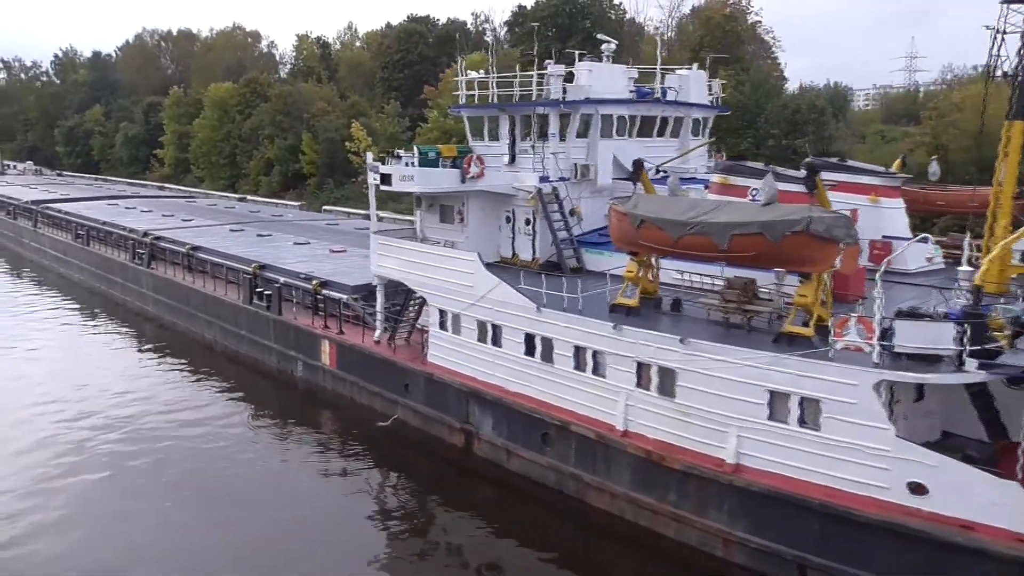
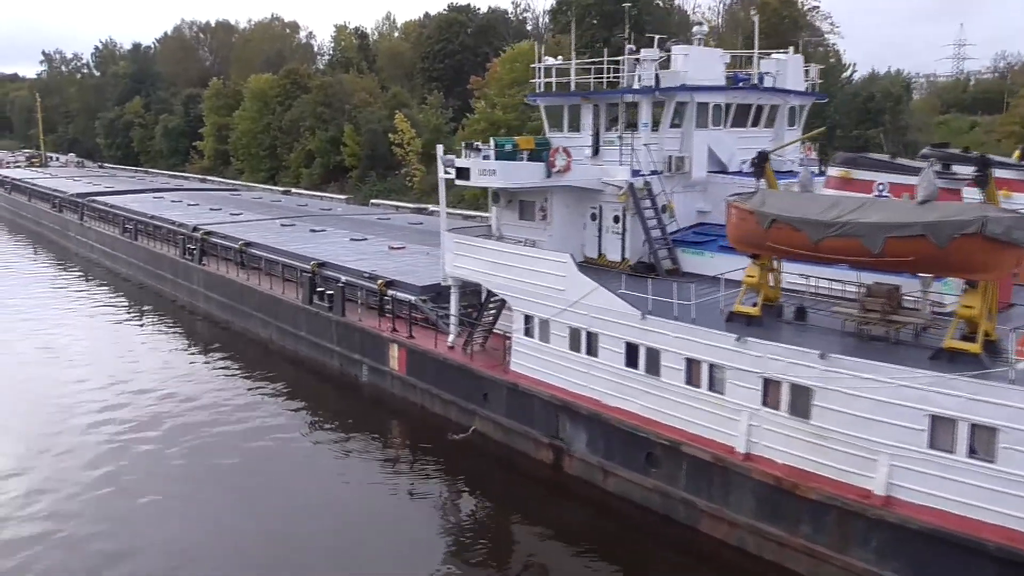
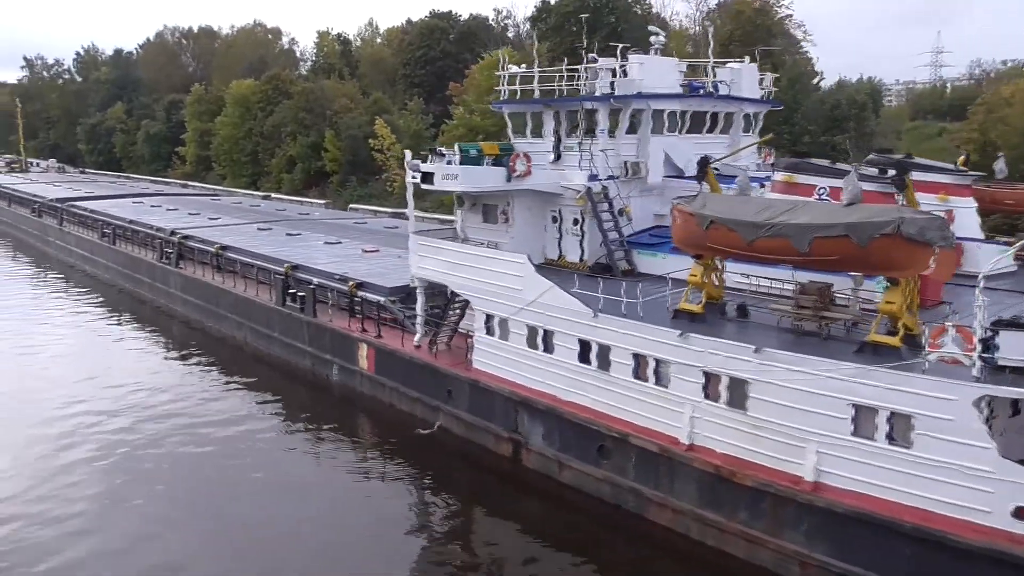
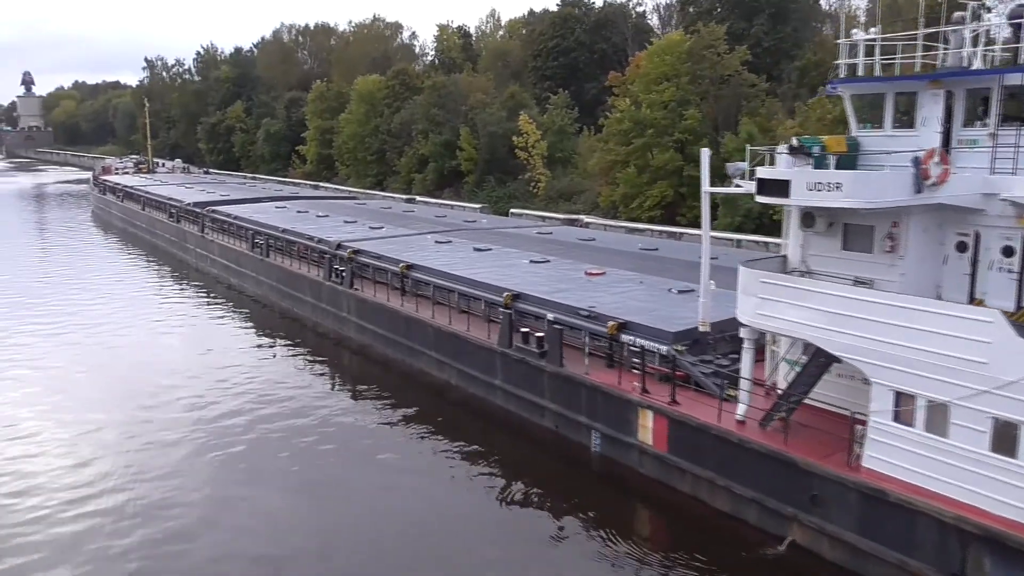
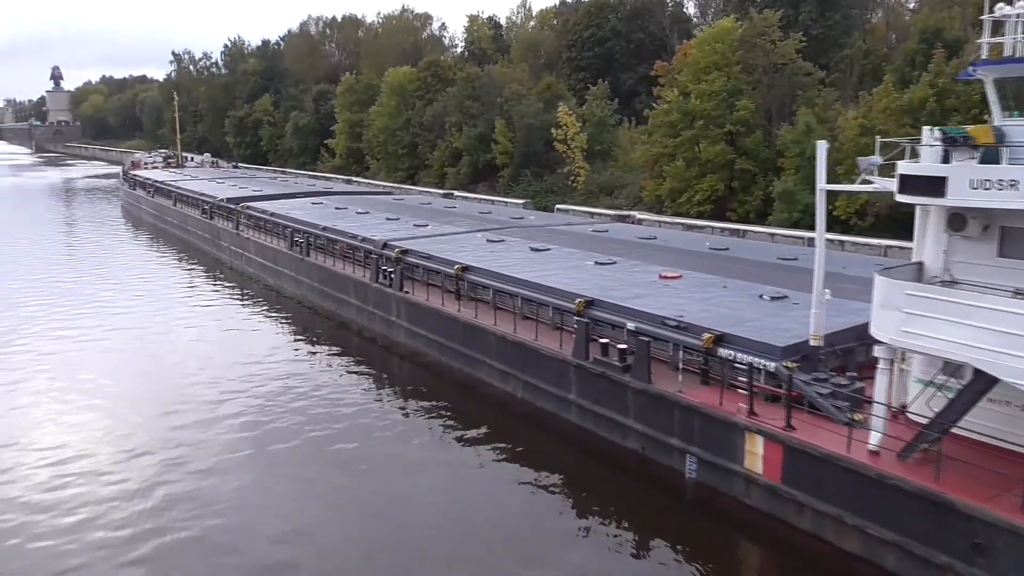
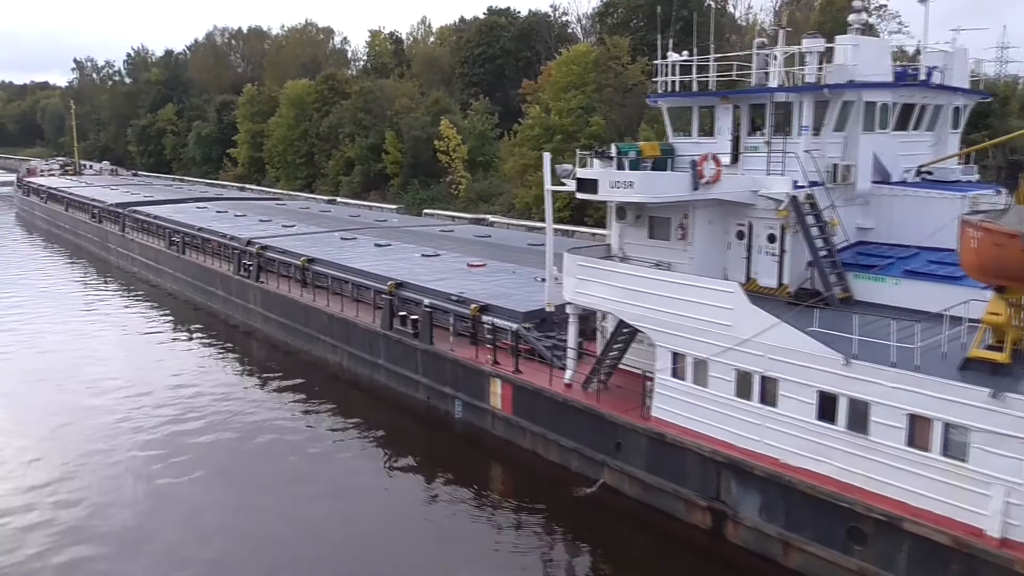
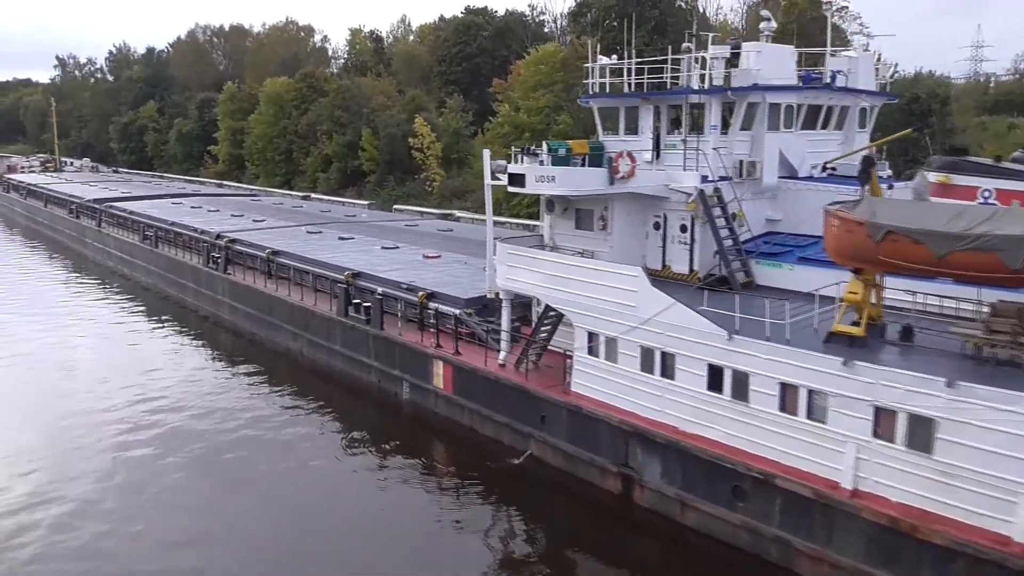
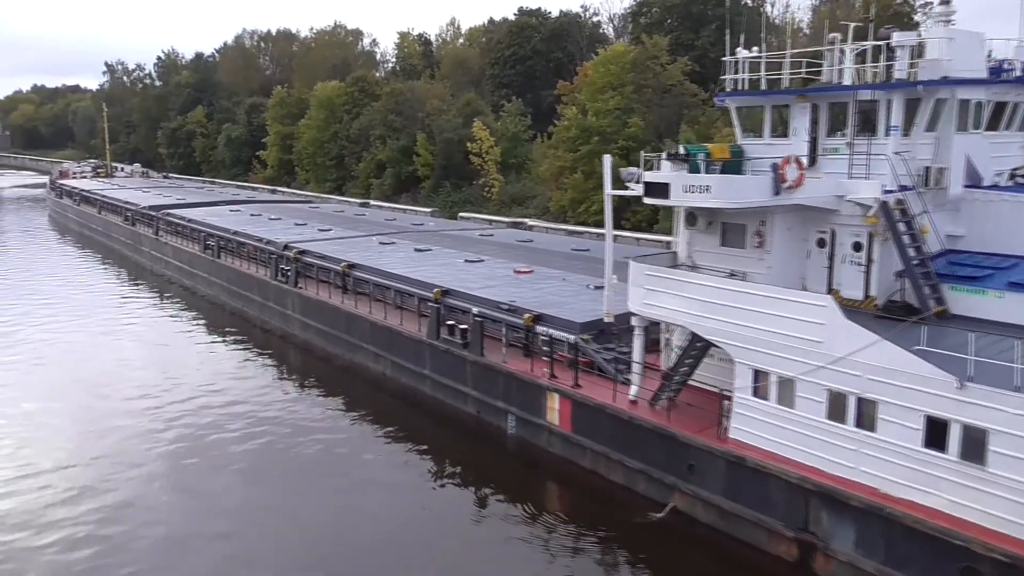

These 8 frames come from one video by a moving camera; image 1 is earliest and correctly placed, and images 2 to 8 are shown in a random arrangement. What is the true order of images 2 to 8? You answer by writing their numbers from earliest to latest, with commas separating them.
3, 2, 7, 6, 8, 4, 5
